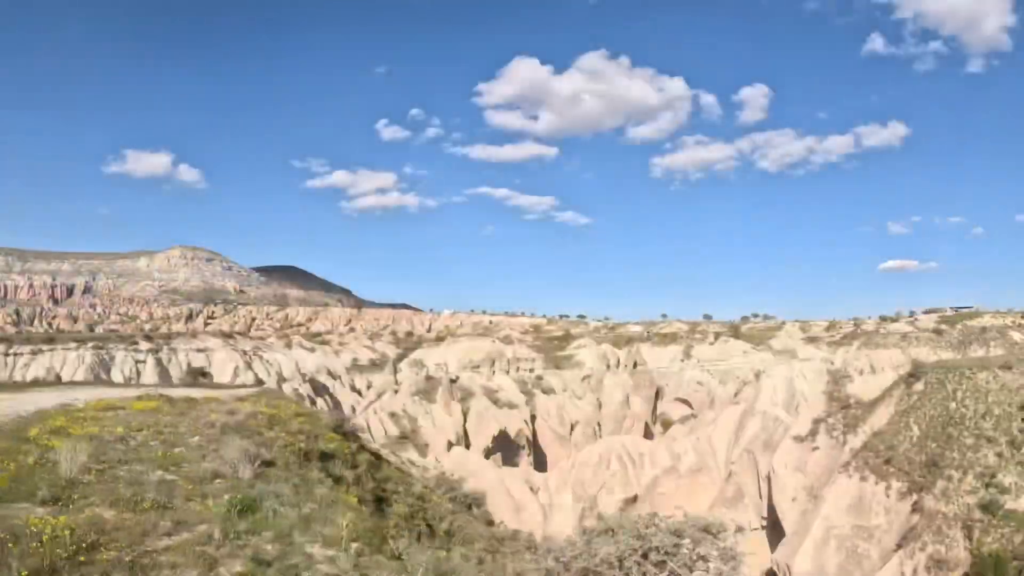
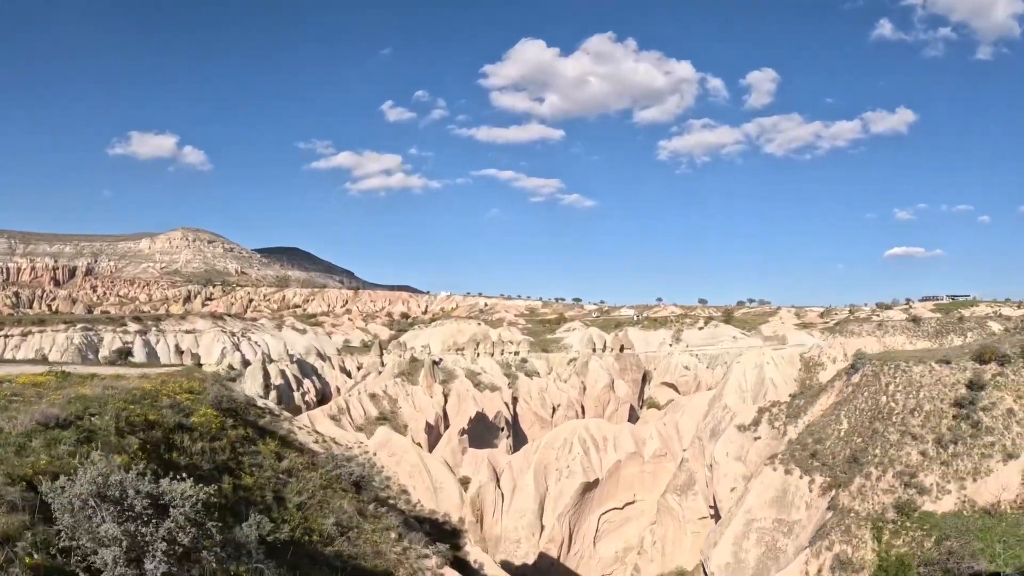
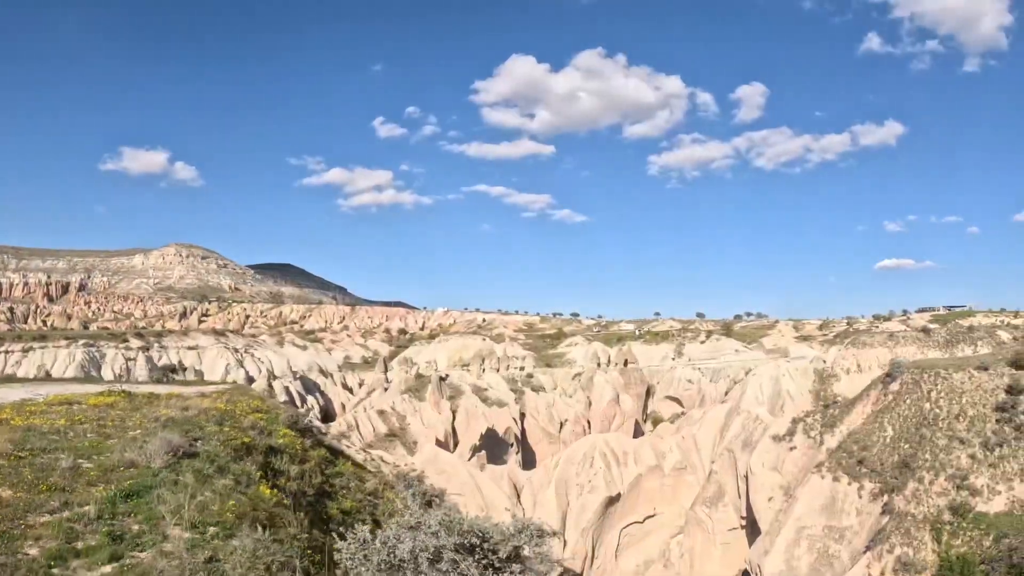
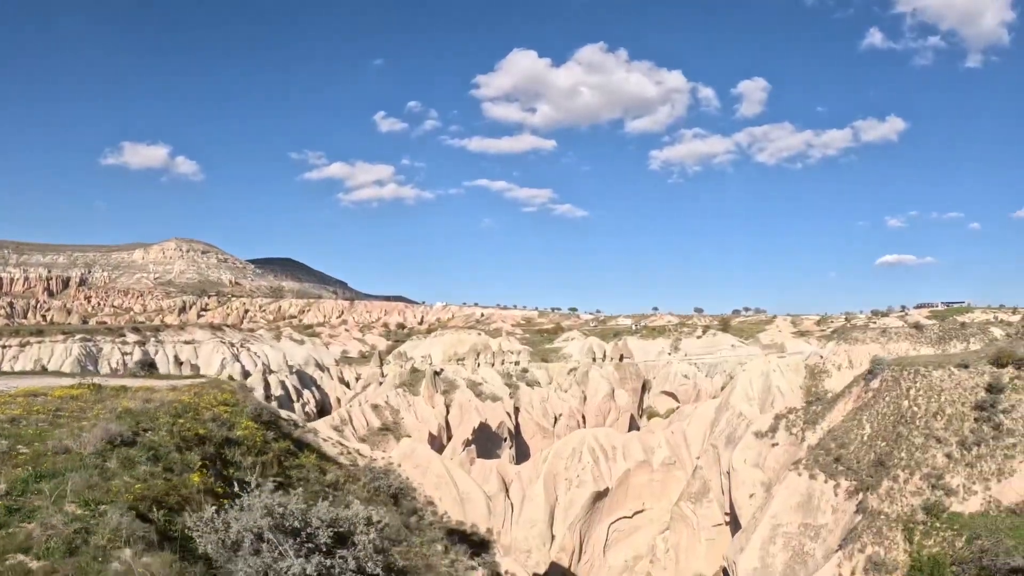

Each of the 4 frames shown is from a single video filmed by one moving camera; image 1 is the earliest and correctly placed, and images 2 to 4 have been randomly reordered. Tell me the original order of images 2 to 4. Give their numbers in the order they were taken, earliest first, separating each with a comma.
3, 4, 2
